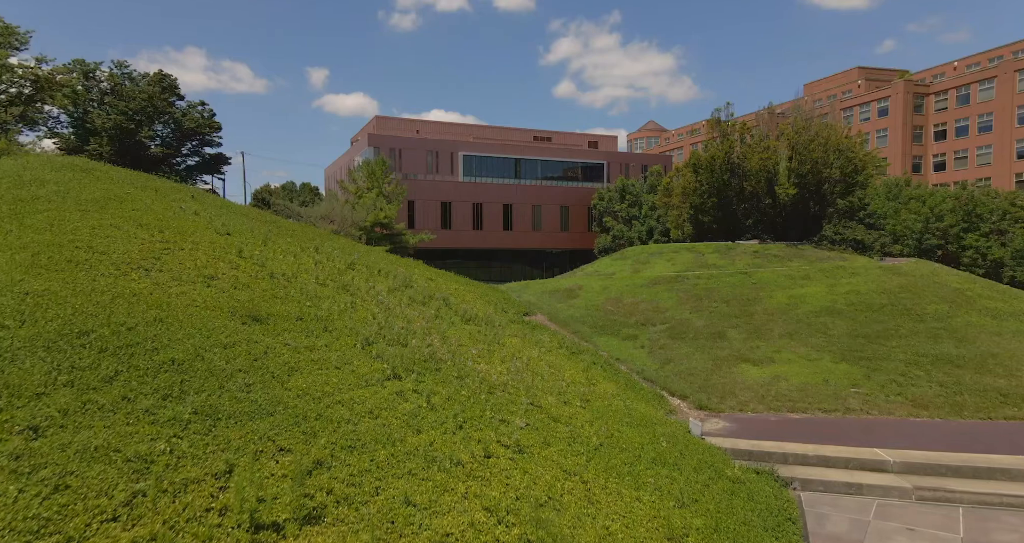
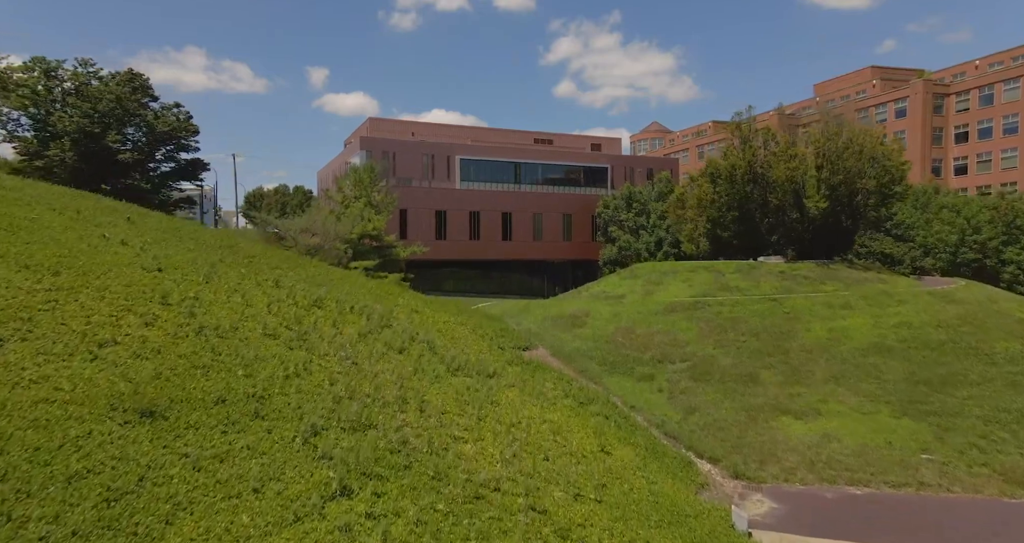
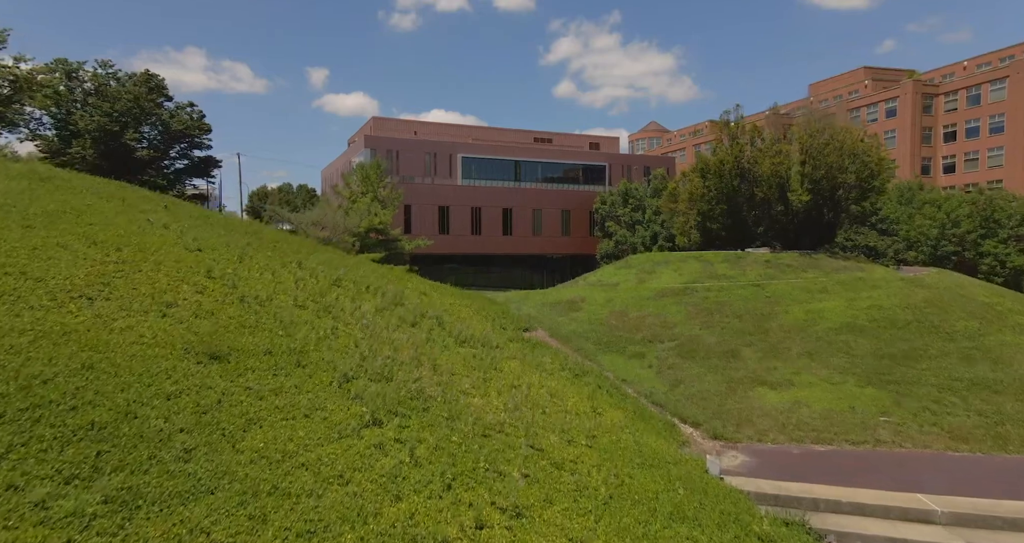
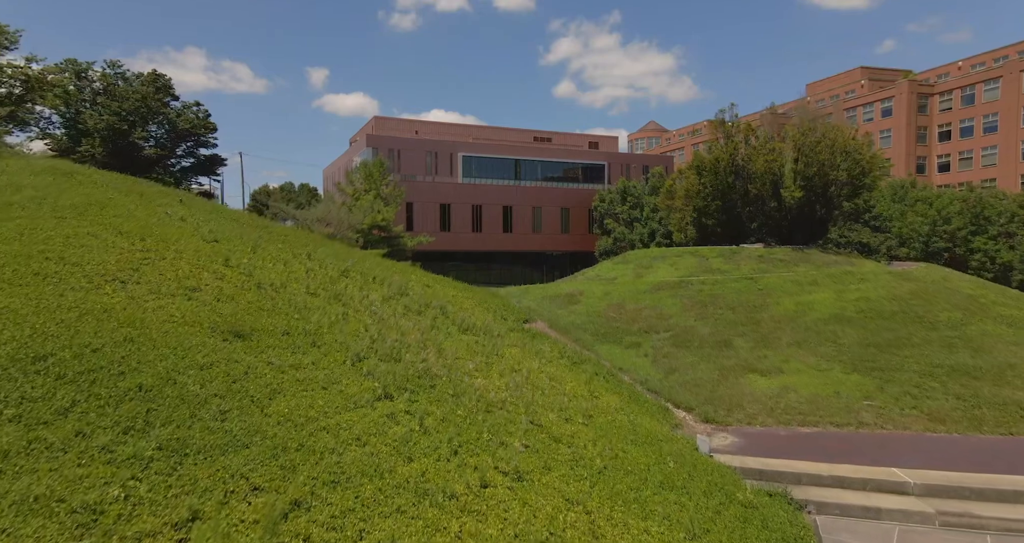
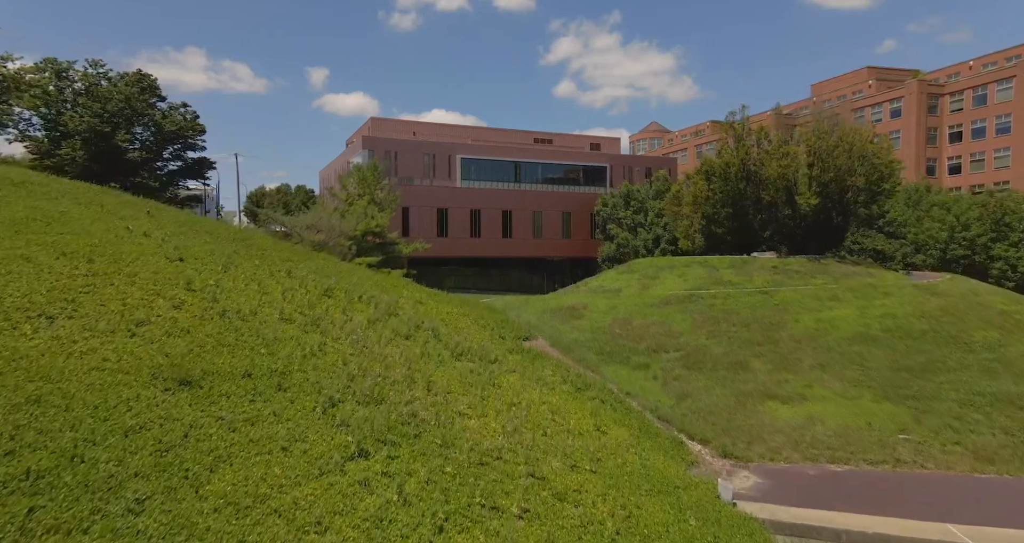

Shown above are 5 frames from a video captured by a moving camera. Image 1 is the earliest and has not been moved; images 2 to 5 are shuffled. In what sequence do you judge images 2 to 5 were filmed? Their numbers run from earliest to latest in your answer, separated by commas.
4, 3, 5, 2
